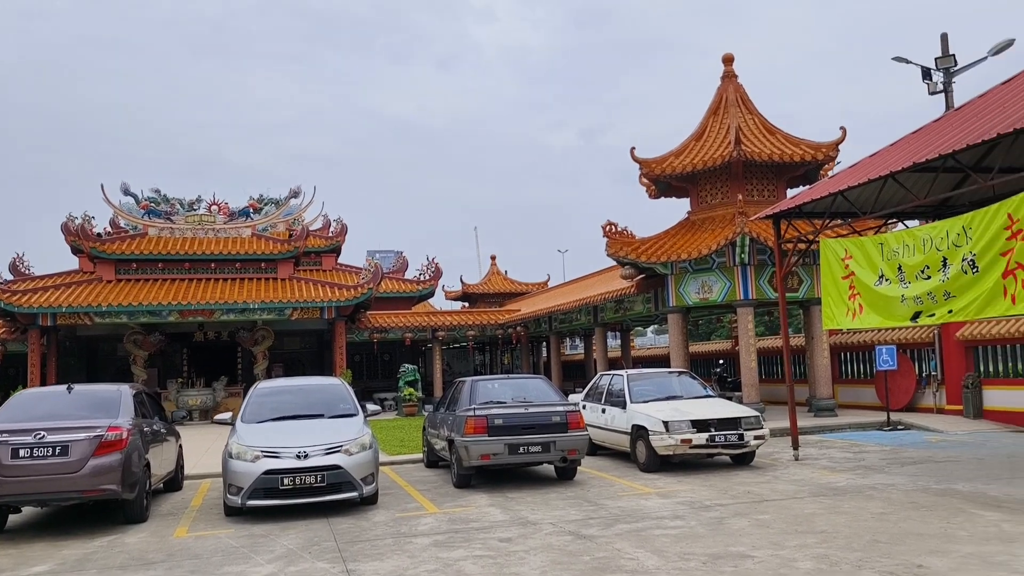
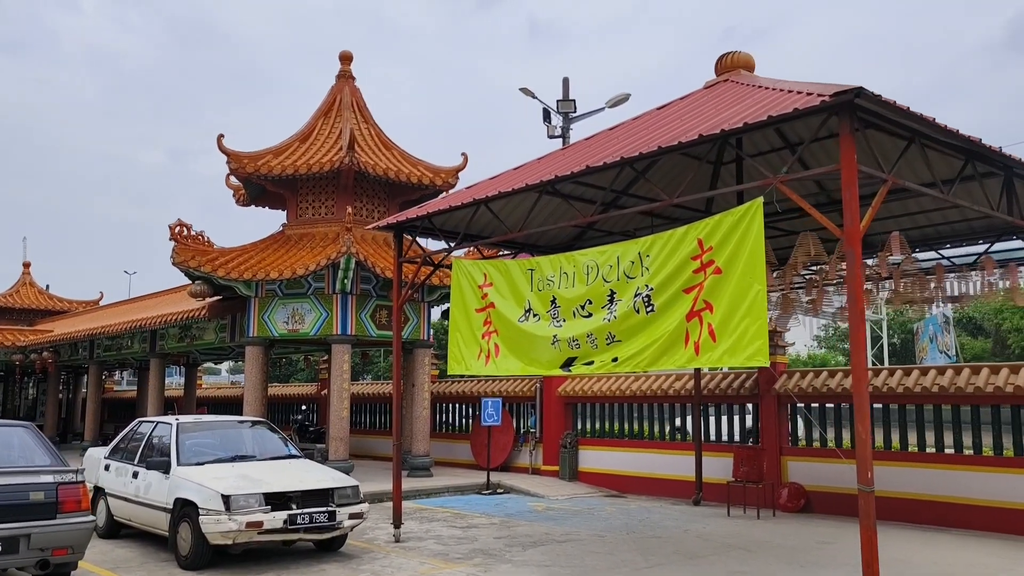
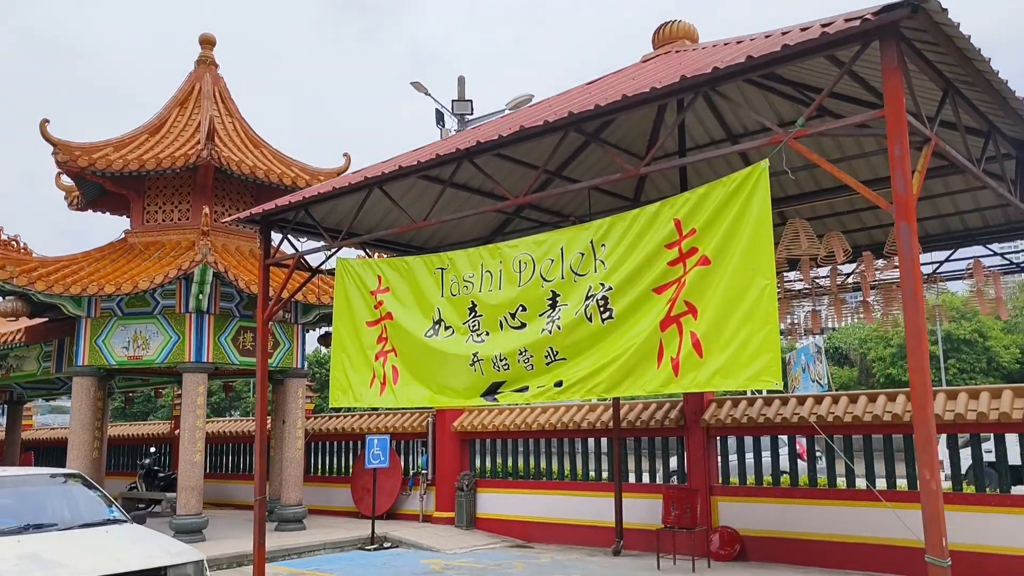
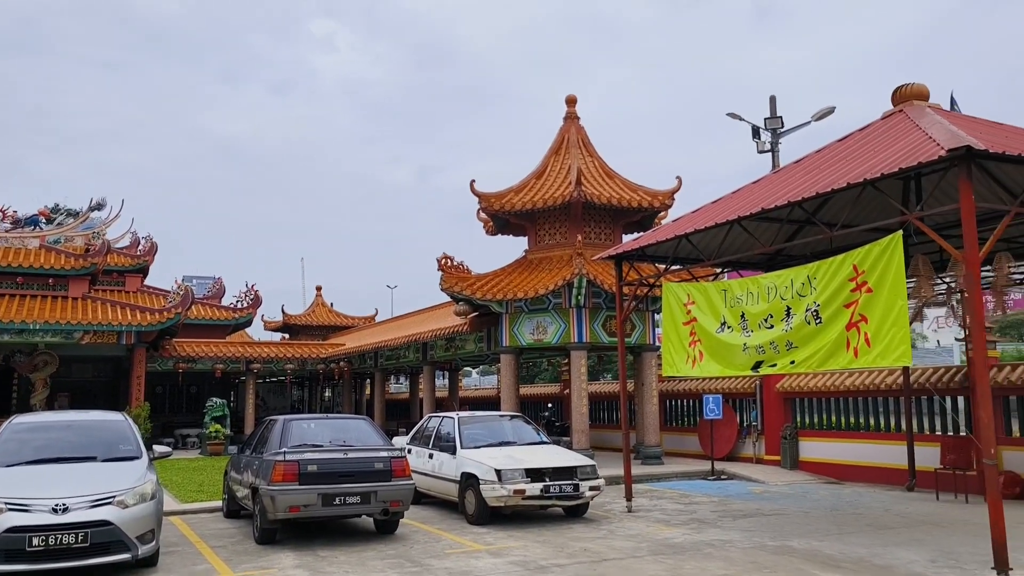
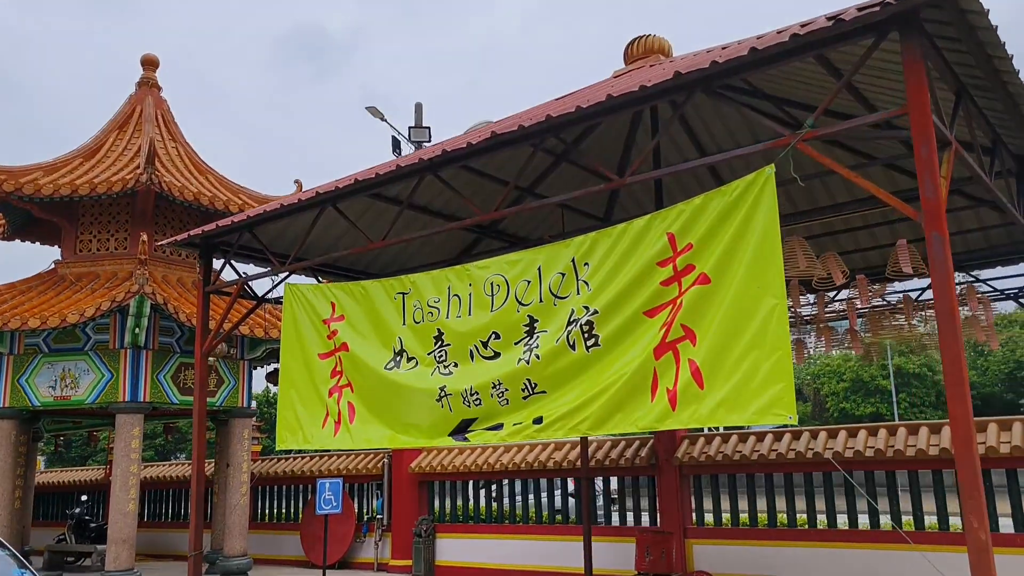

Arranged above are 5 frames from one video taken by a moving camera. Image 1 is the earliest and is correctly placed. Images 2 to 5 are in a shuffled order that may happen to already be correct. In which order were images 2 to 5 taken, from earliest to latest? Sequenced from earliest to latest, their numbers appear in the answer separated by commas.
4, 2, 3, 5
